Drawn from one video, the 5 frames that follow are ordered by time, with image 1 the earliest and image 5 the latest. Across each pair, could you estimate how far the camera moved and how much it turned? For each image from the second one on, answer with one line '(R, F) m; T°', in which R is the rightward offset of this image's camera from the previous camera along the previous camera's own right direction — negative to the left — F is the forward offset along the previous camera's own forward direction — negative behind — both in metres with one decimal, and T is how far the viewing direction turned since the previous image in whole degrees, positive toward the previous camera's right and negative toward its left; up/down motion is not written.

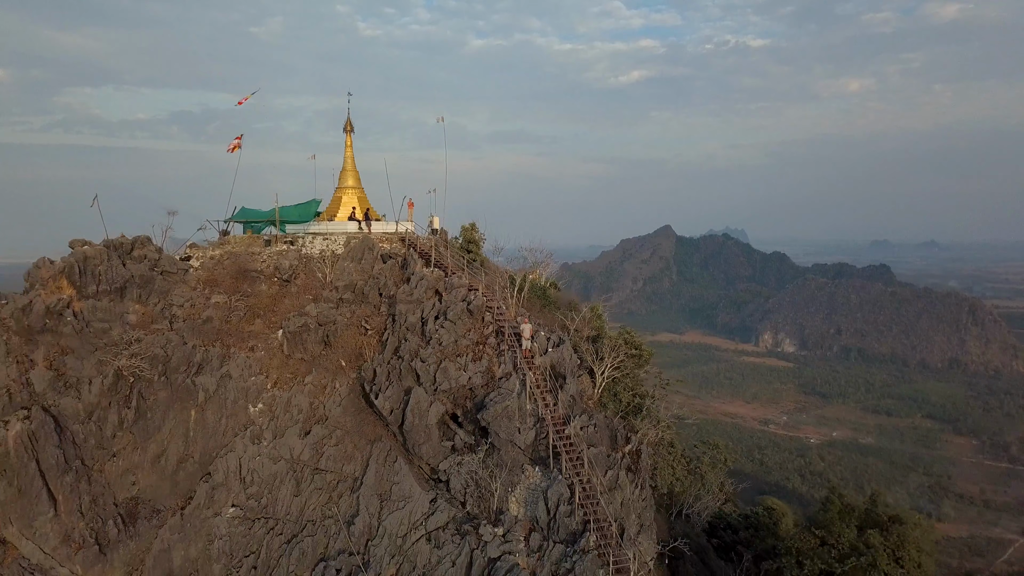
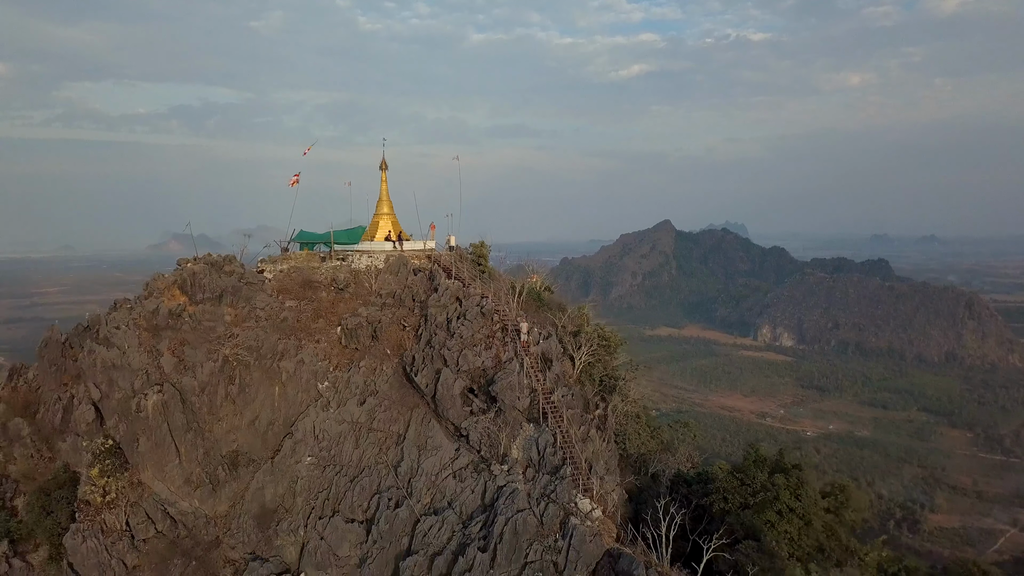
(0.0, -1.3) m; 0°
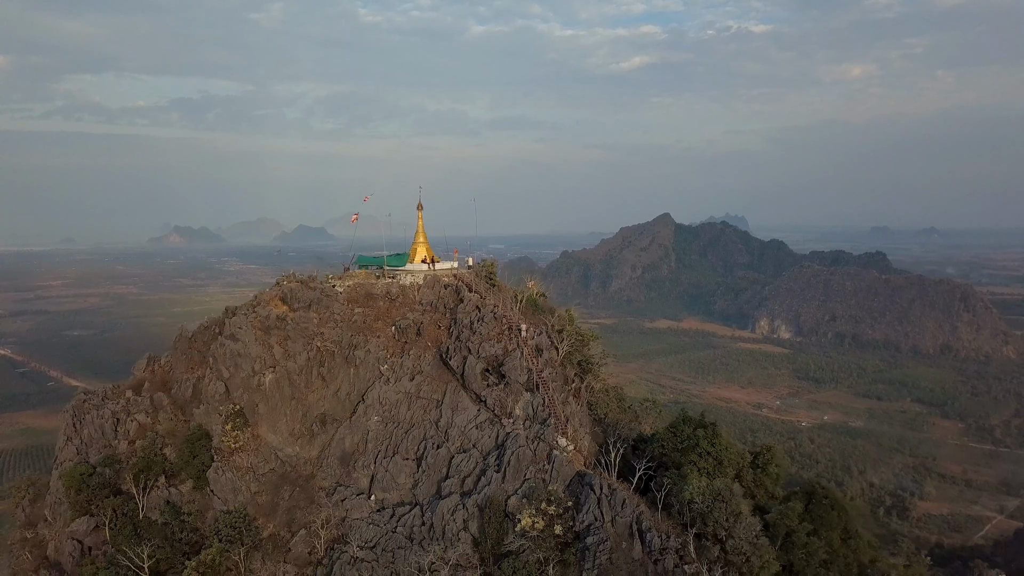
(0.0, -2.2) m; 0°
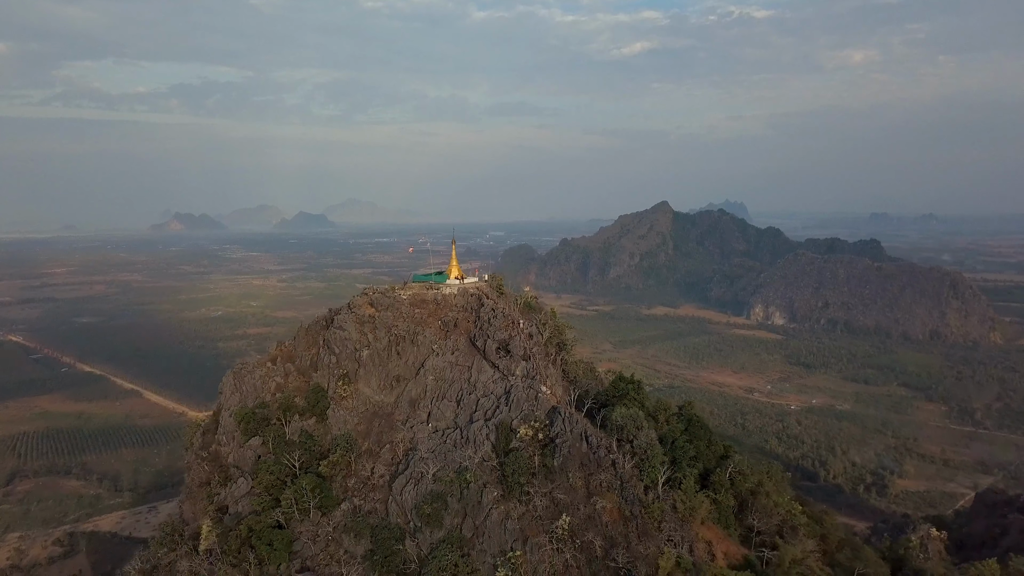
(0.0, -4.4) m; 0°
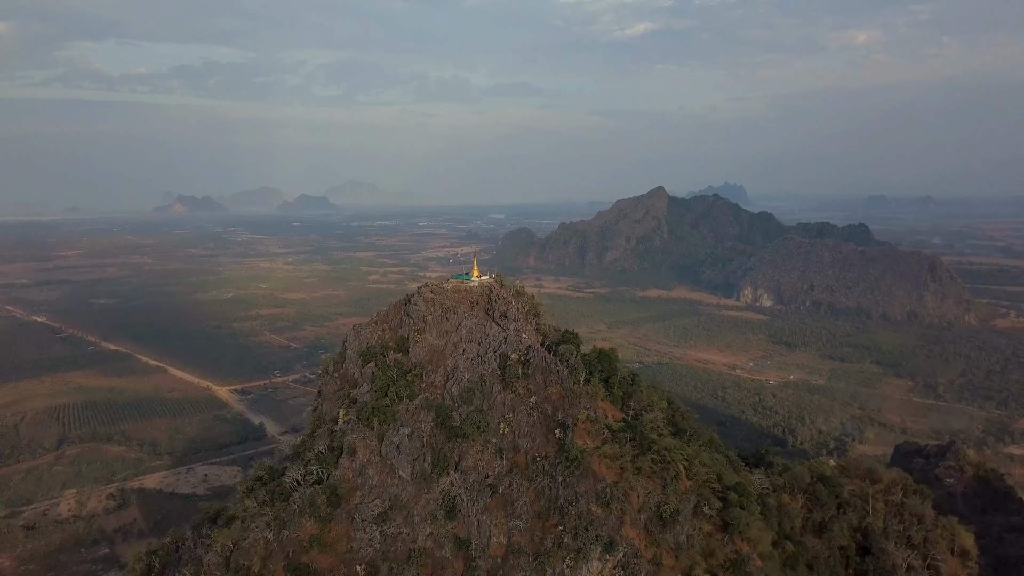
(+0.2, -9.9) m; 0°
